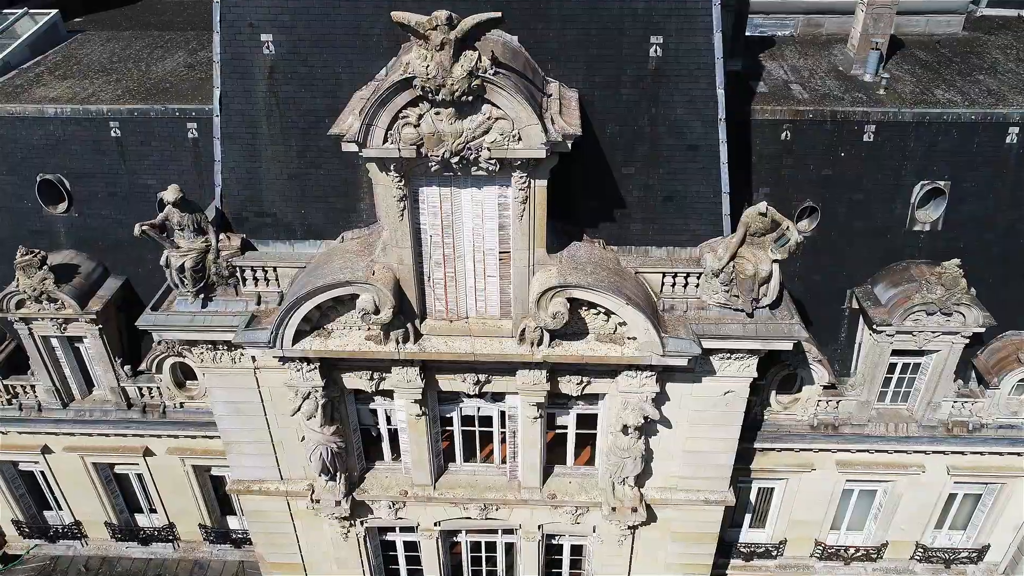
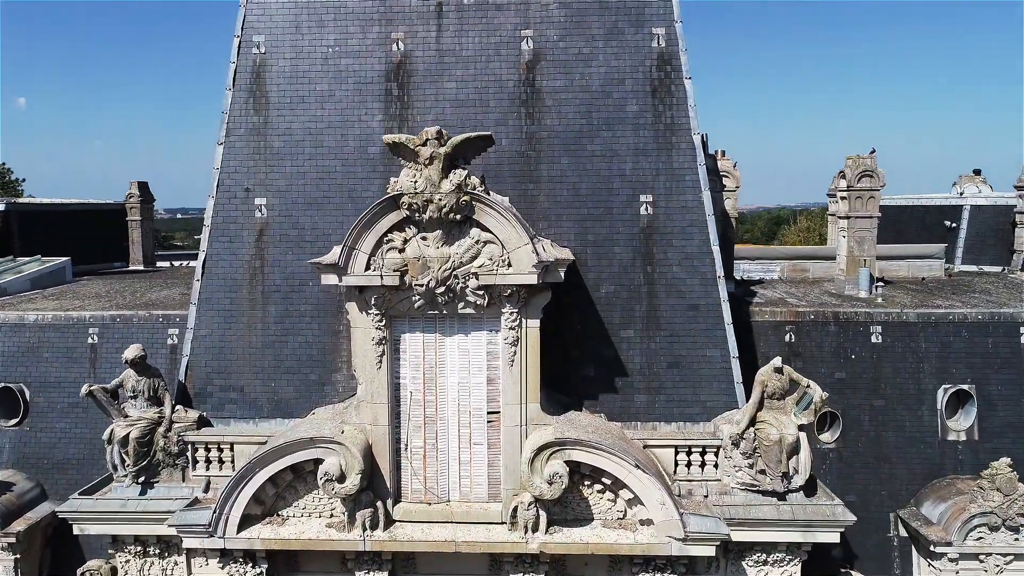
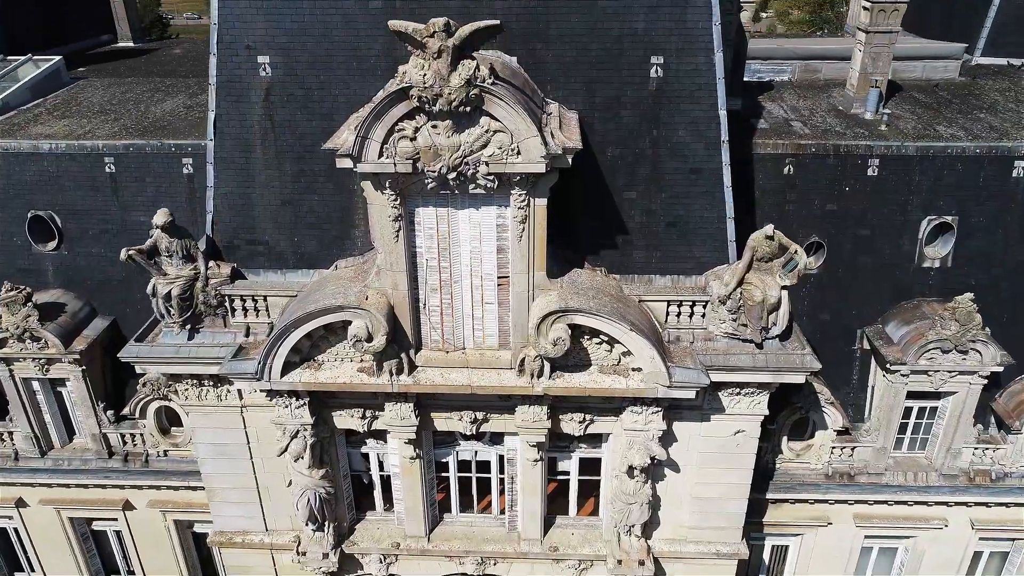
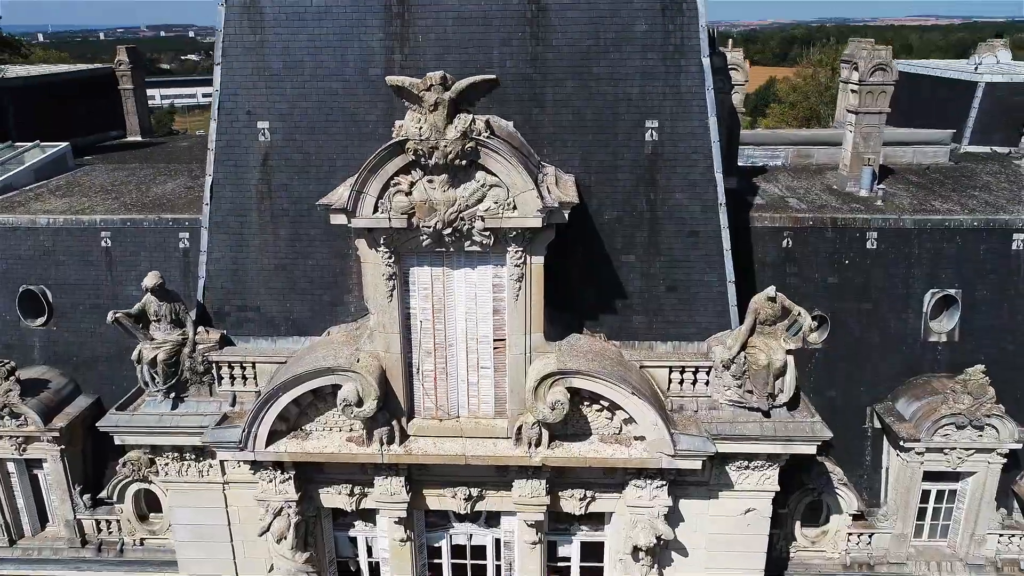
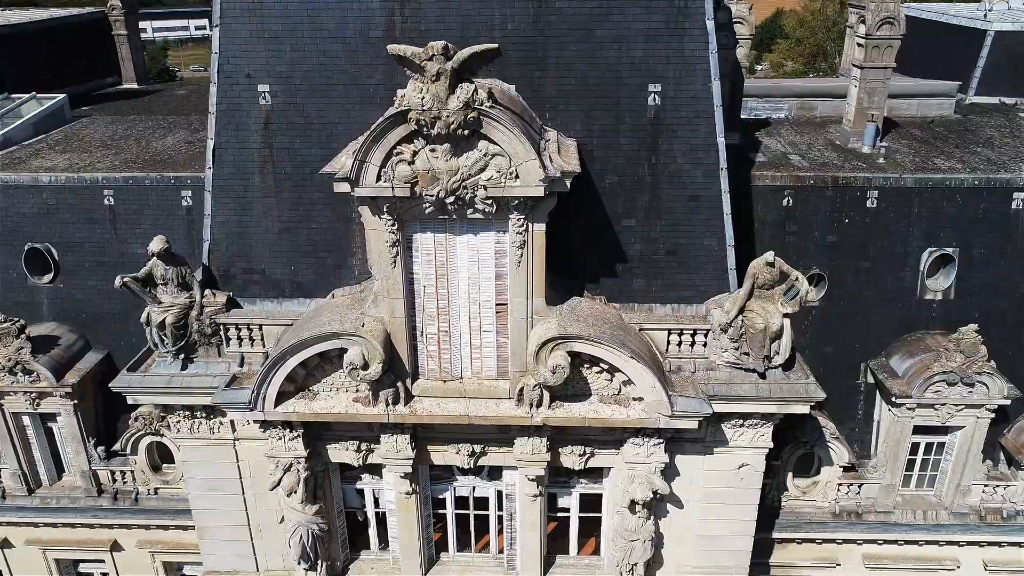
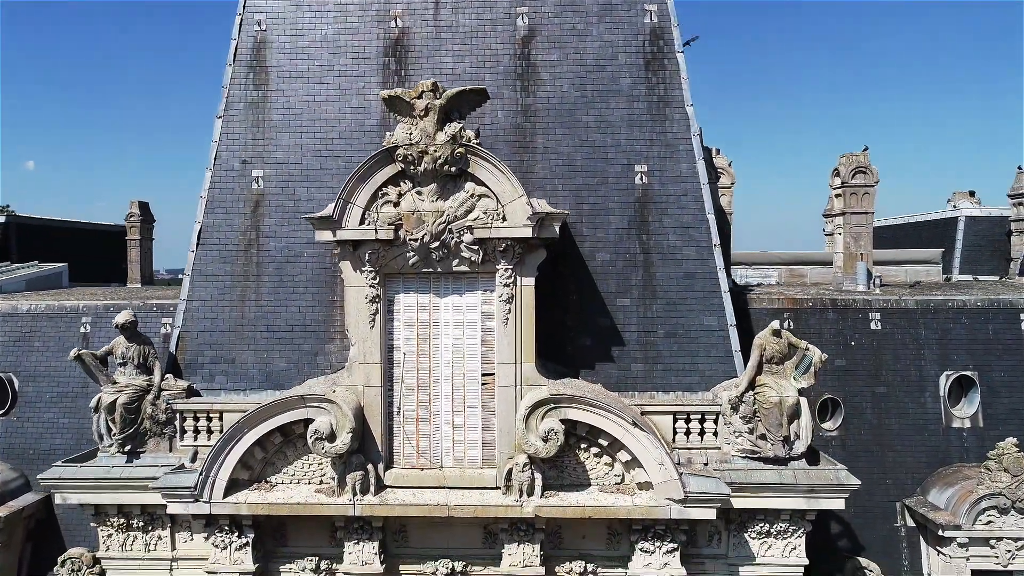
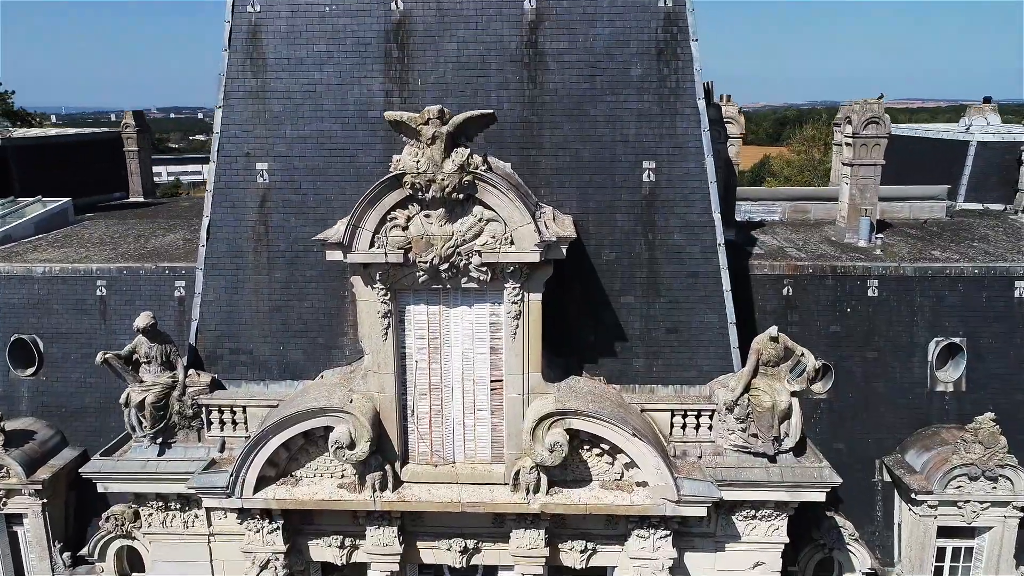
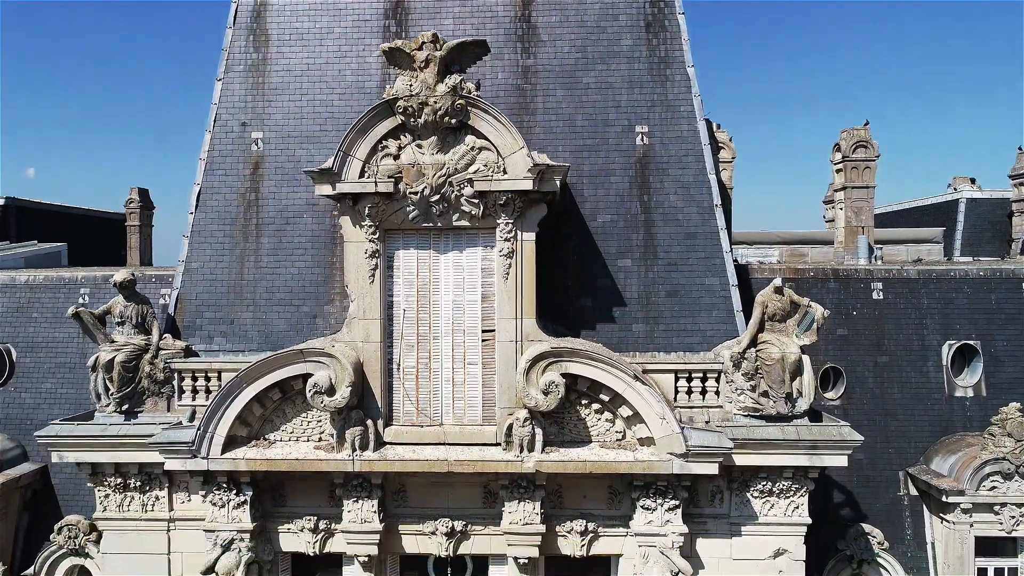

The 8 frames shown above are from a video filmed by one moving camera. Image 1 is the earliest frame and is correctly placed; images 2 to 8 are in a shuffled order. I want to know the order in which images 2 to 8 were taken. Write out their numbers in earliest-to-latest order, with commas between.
3, 5, 4, 7, 2, 6, 8
